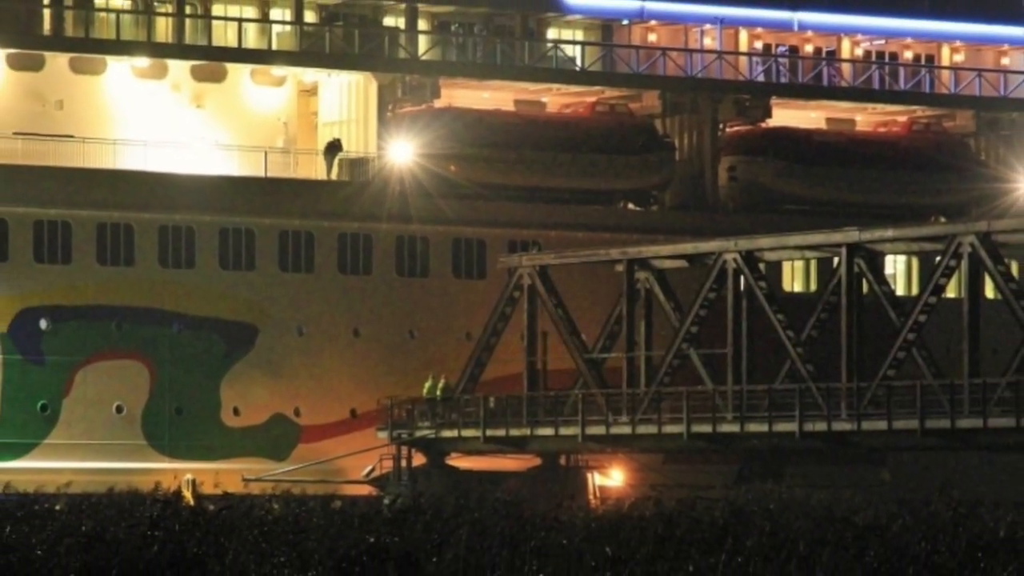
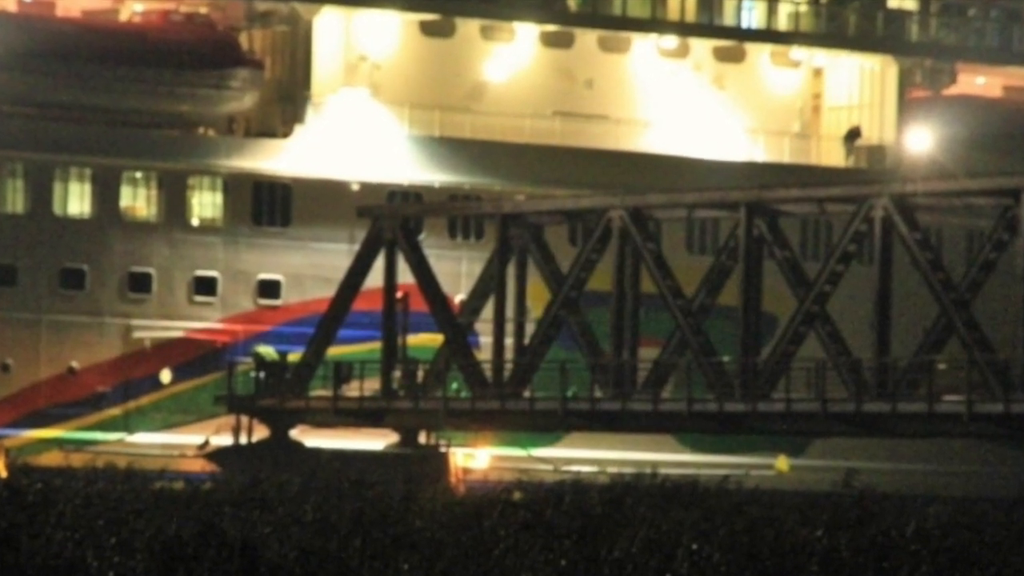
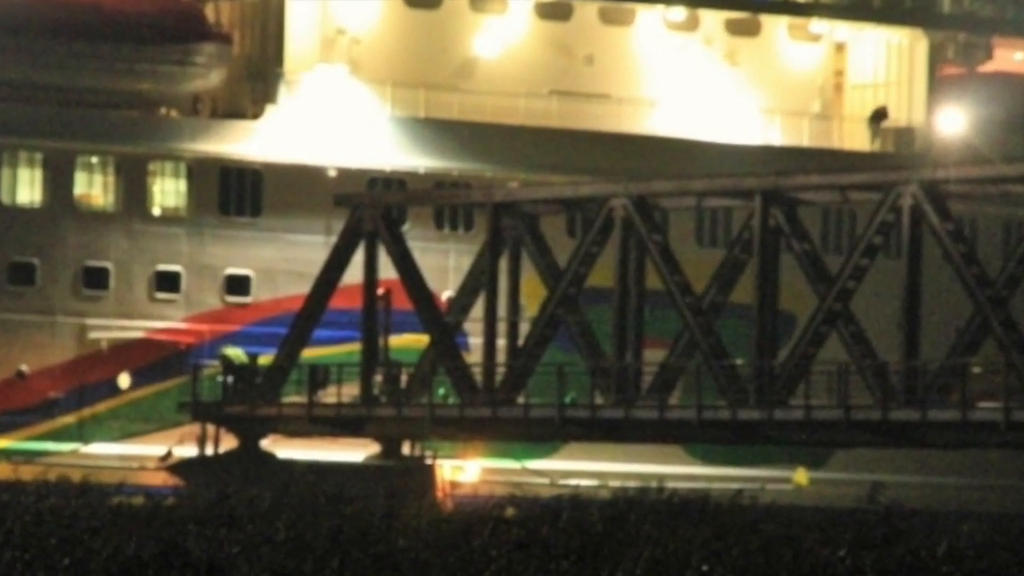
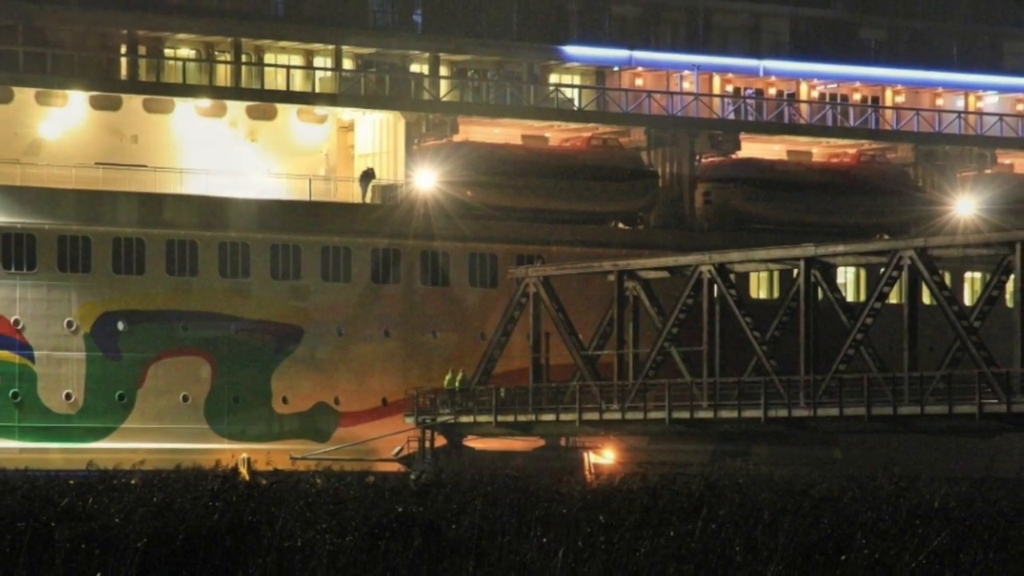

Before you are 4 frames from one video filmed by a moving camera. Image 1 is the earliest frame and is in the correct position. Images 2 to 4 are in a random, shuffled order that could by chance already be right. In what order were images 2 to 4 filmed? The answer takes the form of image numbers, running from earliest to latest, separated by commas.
4, 2, 3
